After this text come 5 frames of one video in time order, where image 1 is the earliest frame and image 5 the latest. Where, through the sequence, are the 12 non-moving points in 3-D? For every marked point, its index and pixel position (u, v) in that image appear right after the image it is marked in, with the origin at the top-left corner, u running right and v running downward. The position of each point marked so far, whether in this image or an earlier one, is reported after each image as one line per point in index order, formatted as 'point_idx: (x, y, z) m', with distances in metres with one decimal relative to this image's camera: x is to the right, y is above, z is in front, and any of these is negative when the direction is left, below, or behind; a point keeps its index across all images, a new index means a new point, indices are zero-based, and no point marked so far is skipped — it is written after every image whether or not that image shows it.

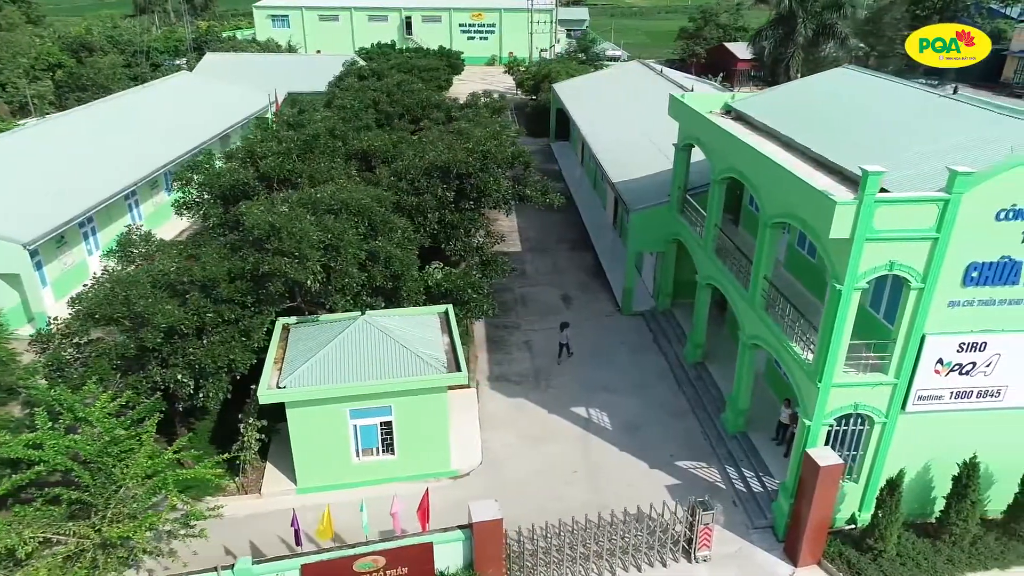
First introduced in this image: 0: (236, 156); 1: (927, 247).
0: (-6.6, +3.2, +19.6) m
1: (+5.3, +0.5, +10.4) m
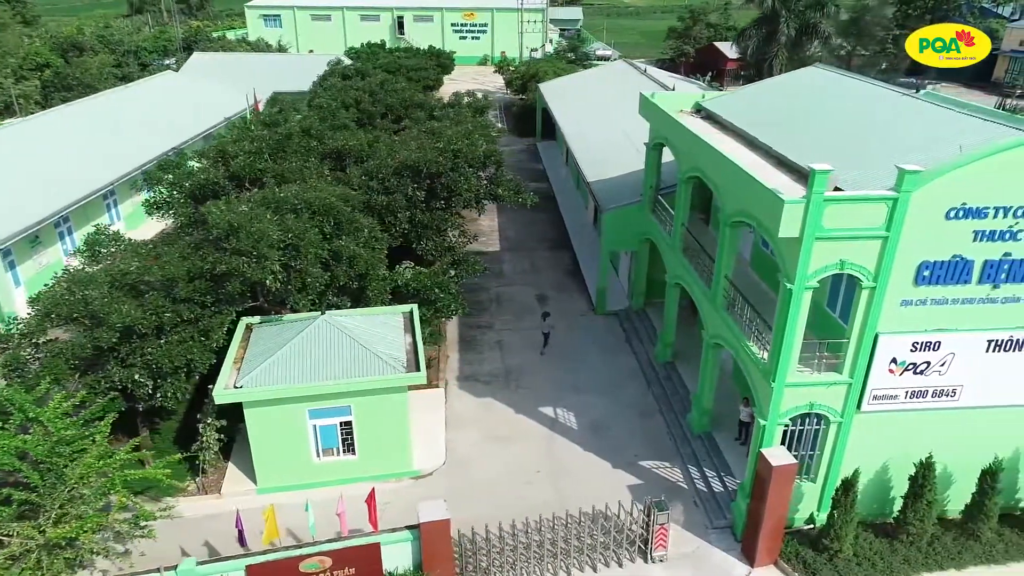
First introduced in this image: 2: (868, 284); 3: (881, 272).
0: (-7.3, +3.2, +19.5) m
1: (+4.6, +0.5, +10.3) m
2: (+4.6, +0.1, +10.6) m
3: (+4.7, +0.2, +10.5) m
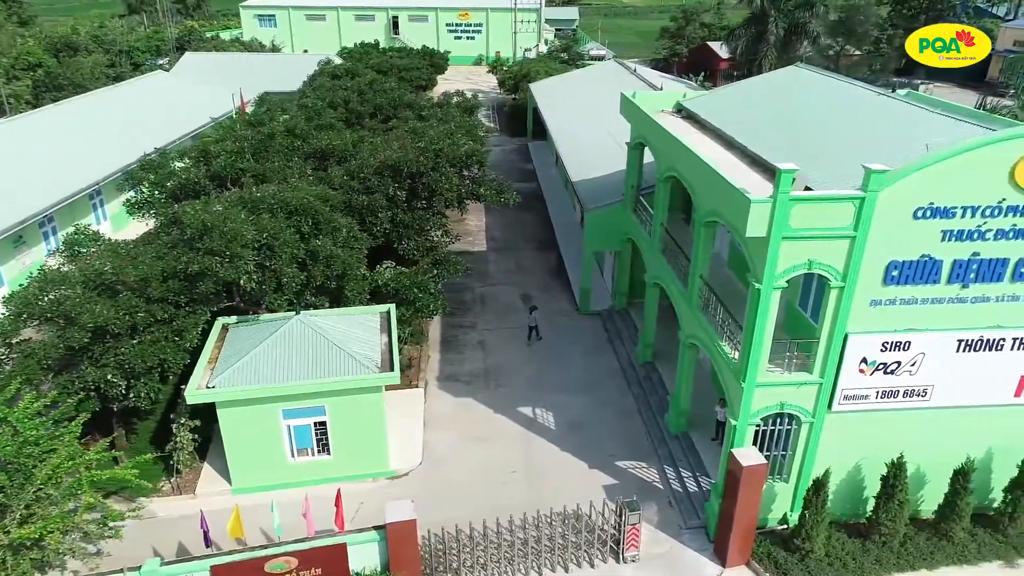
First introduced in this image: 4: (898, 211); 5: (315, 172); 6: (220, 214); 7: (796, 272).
0: (-7.7, +3.2, +19.5) m
1: (+4.2, +0.5, +10.3) m
2: (+4.2, +0.1, +10.5) m
3: (+4.3, +0.2, +10.4) m
4: (+4.8, +1.0, +10.2) m
5: (-4.6, +2.7, +19.2) m
6: (-4.9, +1.2, +13.7) m
7: (+3.6, +0.2, +10.4) m
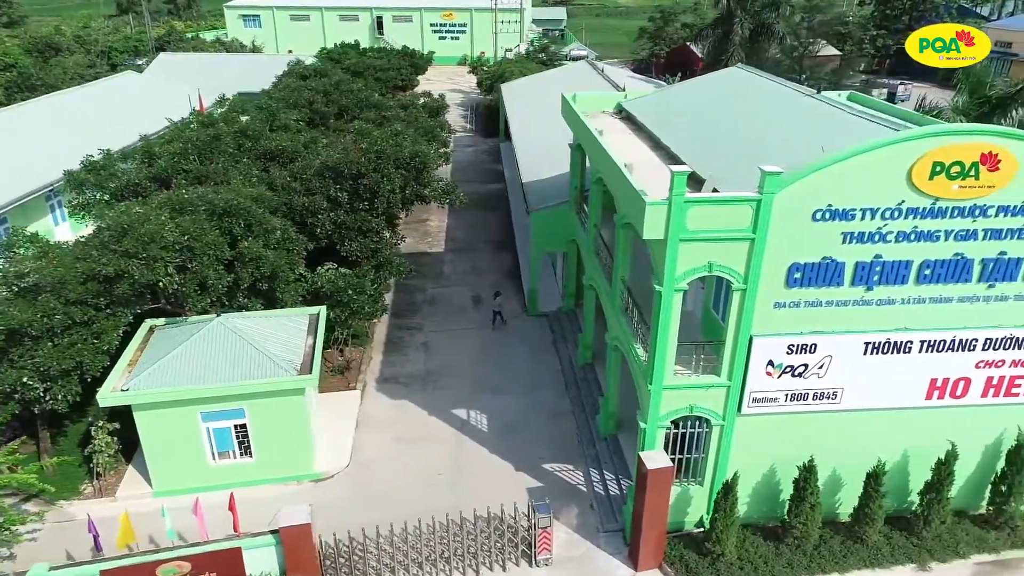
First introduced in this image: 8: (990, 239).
0: (-9.0, +3.2, +19.5) m
1: (+2.9, +0.5, +10.3) m
2: (+2.9, 0.0, +10.5) m
3: (+3.0, +0.2, +10.4) m
4: (+3.5, +0.9, +10.1) m
5: (-5.9, +2.7, +19.1) m
6: (-6.2, +1.2, +13.7) m
7: (+2.4, +0.2, +10.4) m
8: (+6.1, +0.6, +10.5) m
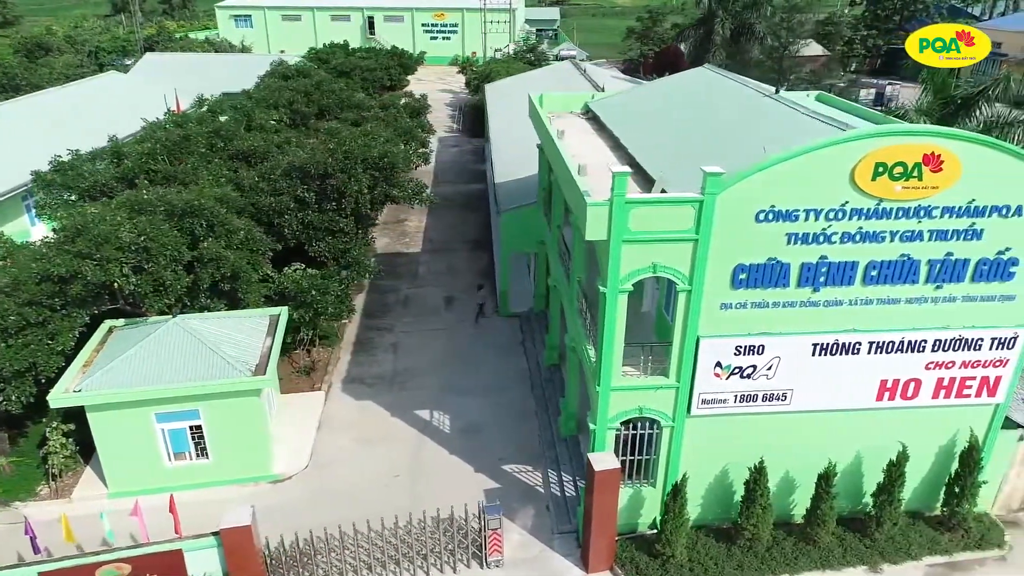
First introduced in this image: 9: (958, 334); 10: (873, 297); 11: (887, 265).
0: (-9.7, +3.2, +19.4) m
1: (+2.2, +0.5, +10.2) m
2: (+2.2, 0.0, +10.5) m
3: (+2.3, +0.2, +10.4) m
4: (+2.8, +0.9, +10.1) m
5: (-6.6, +2.7, +19.1) m
6: (-6.9, +1.2, +13.7) m
7: (+1.6, +0.2, +10.4) m
8: (+5.4, +0.6, +10.4) m
9: (+6.1, -0.6, +11.1) m
10: (+4.8, -0.1, +10.8) m
11: (+4.9, +0.3, +10.6) m
